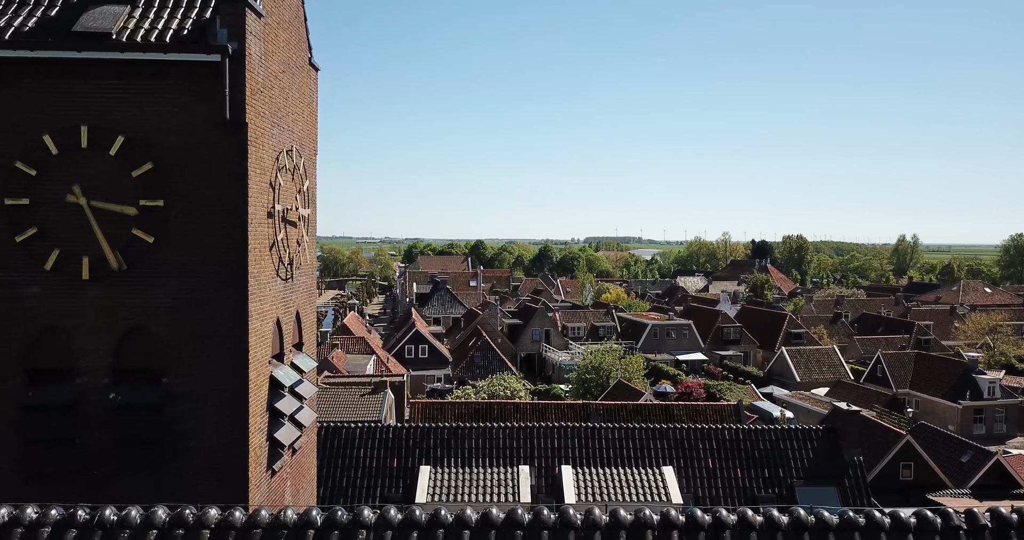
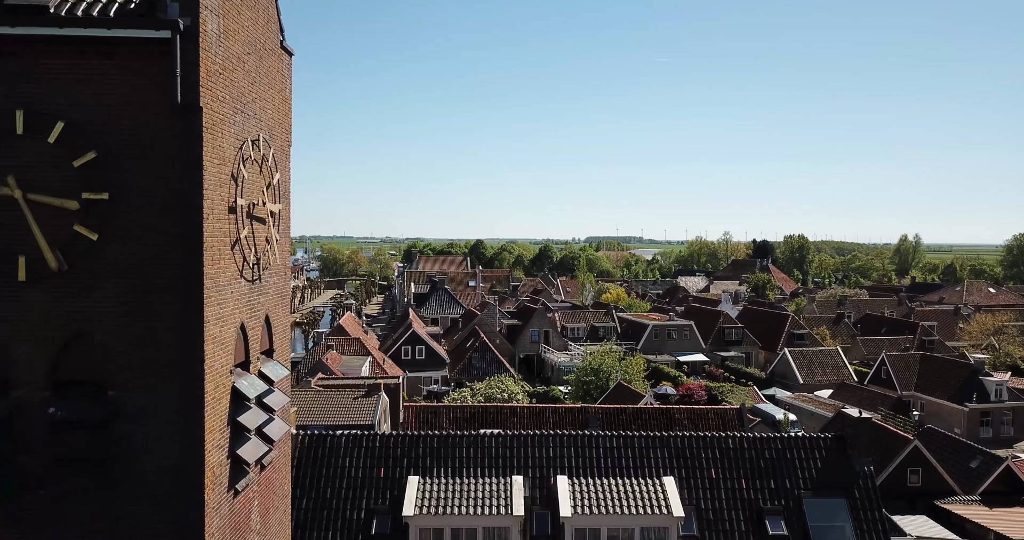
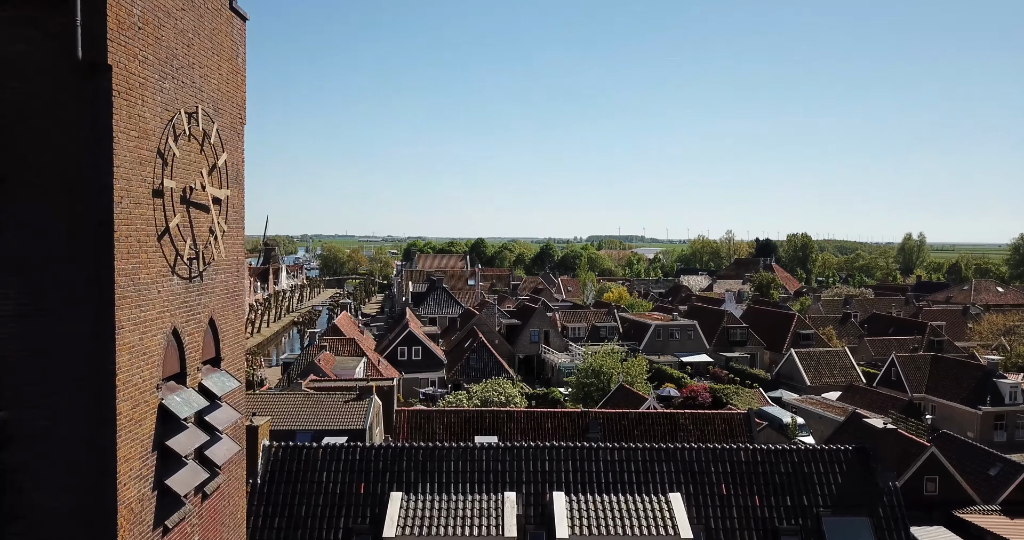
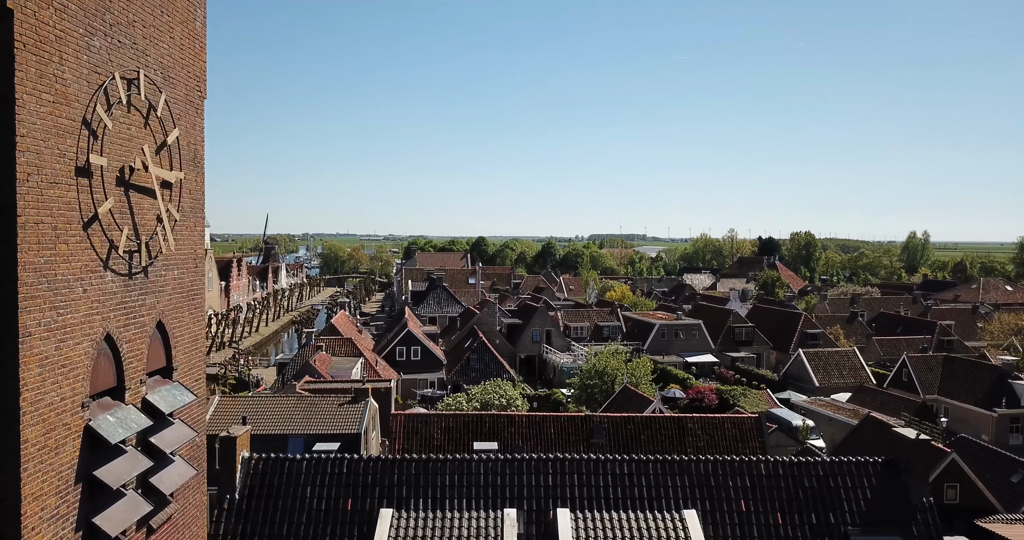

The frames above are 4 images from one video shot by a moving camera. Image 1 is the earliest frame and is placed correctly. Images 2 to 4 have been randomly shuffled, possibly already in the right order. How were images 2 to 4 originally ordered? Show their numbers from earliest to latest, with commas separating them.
2, 3, 4
